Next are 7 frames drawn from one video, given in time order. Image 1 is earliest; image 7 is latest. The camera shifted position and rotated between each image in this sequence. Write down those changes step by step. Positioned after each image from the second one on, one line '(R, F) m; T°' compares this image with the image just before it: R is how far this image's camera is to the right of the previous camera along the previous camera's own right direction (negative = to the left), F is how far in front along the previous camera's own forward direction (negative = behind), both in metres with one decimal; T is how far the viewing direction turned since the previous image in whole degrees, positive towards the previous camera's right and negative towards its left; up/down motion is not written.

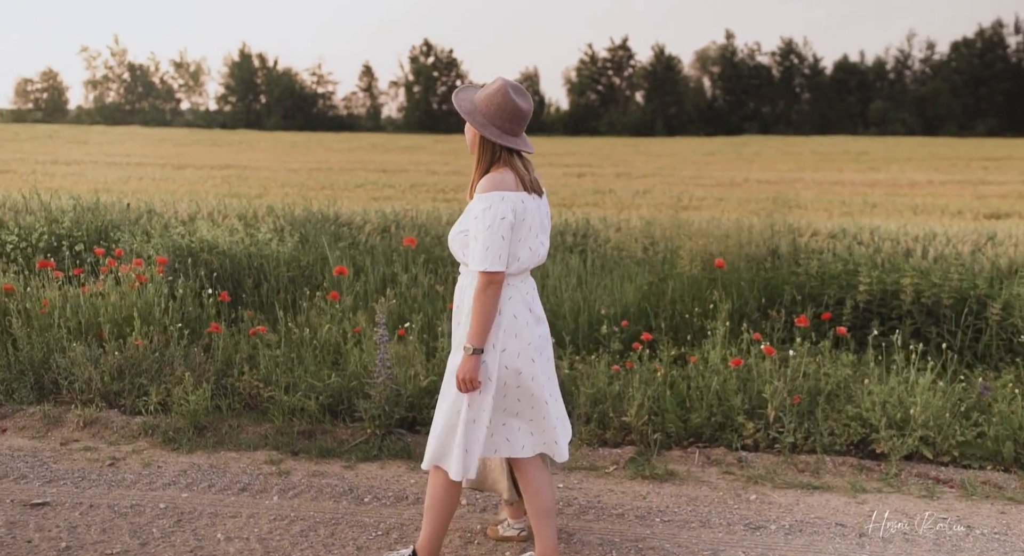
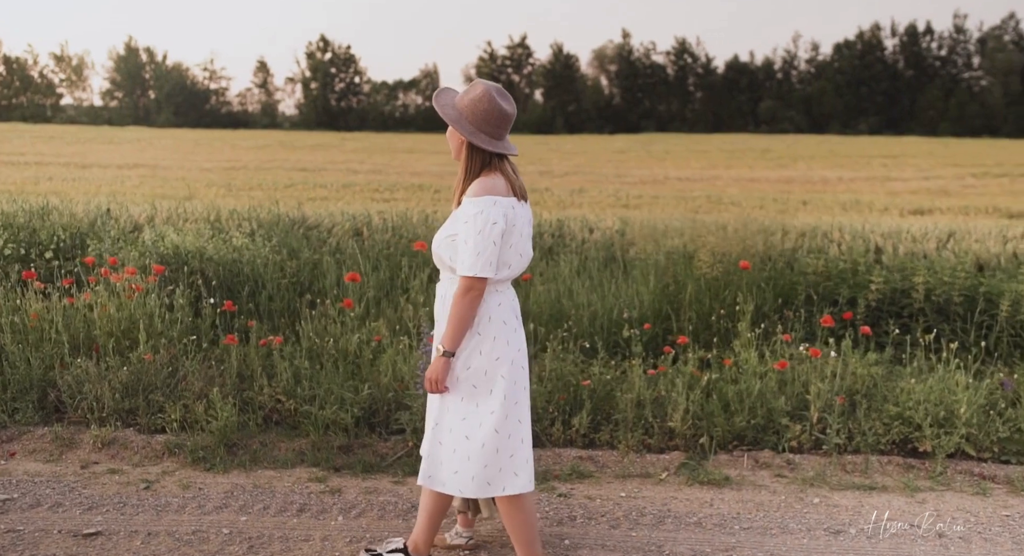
(-0.6, +0.1) m; +5°
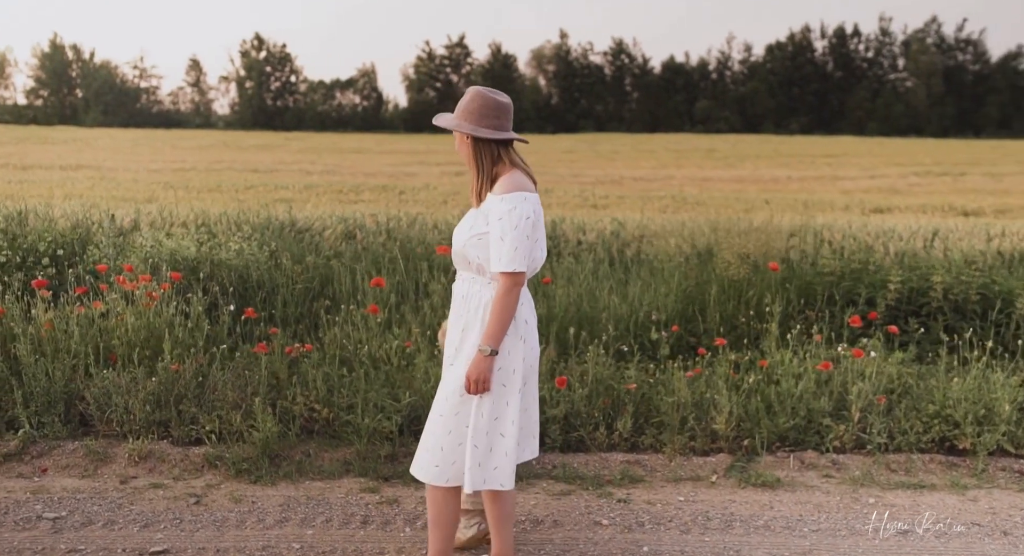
(-0.4, 0.0) m; +3°
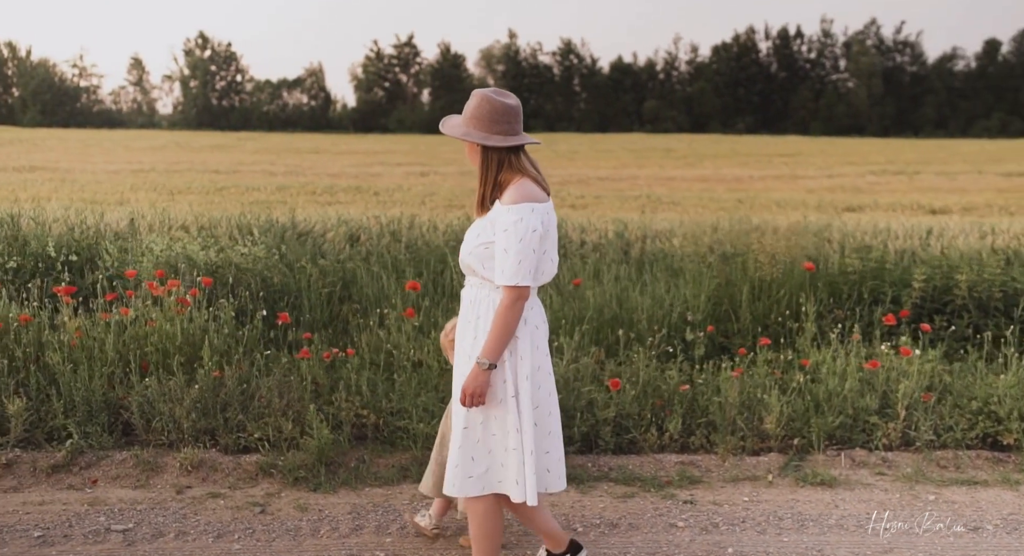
(-0.4, 0.0) m; +2°
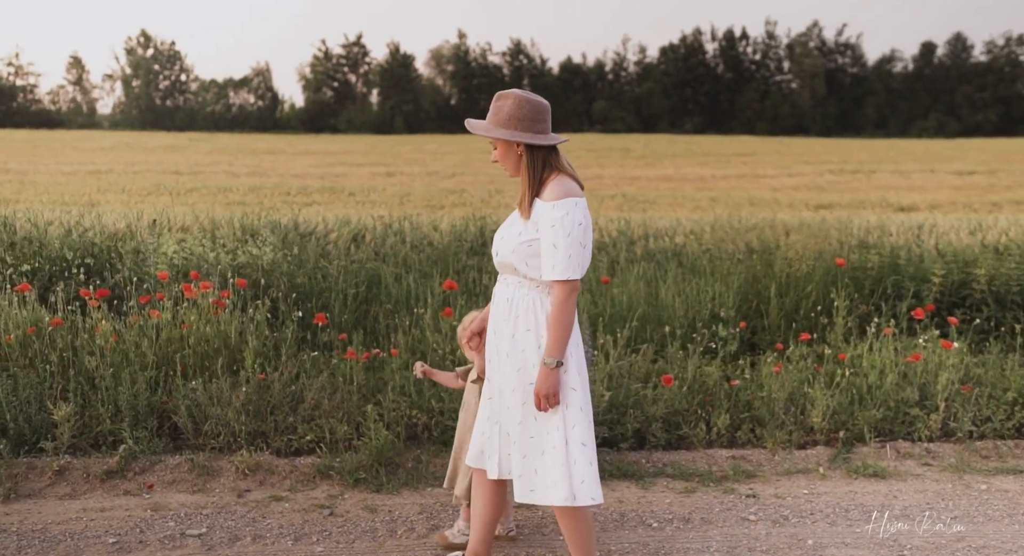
(-0.4, 0.0) m; +2°
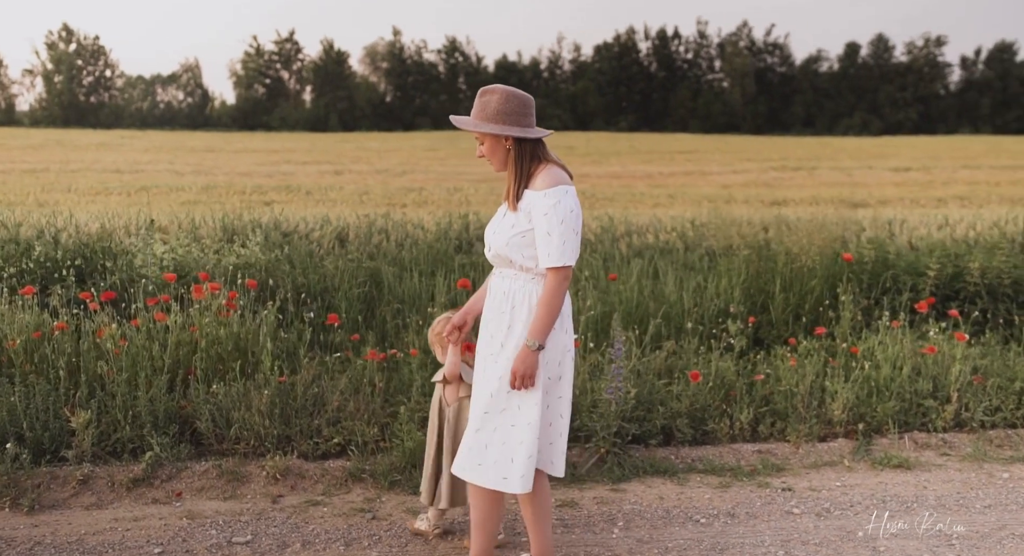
(-0.4, 0.0) m; +3°
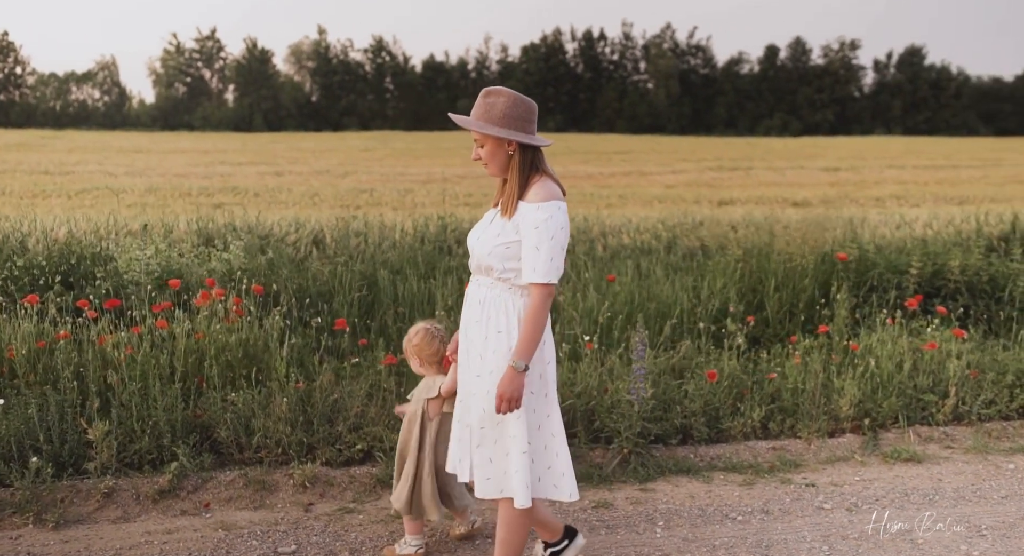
(-0.4, 0.0) m; +4°
